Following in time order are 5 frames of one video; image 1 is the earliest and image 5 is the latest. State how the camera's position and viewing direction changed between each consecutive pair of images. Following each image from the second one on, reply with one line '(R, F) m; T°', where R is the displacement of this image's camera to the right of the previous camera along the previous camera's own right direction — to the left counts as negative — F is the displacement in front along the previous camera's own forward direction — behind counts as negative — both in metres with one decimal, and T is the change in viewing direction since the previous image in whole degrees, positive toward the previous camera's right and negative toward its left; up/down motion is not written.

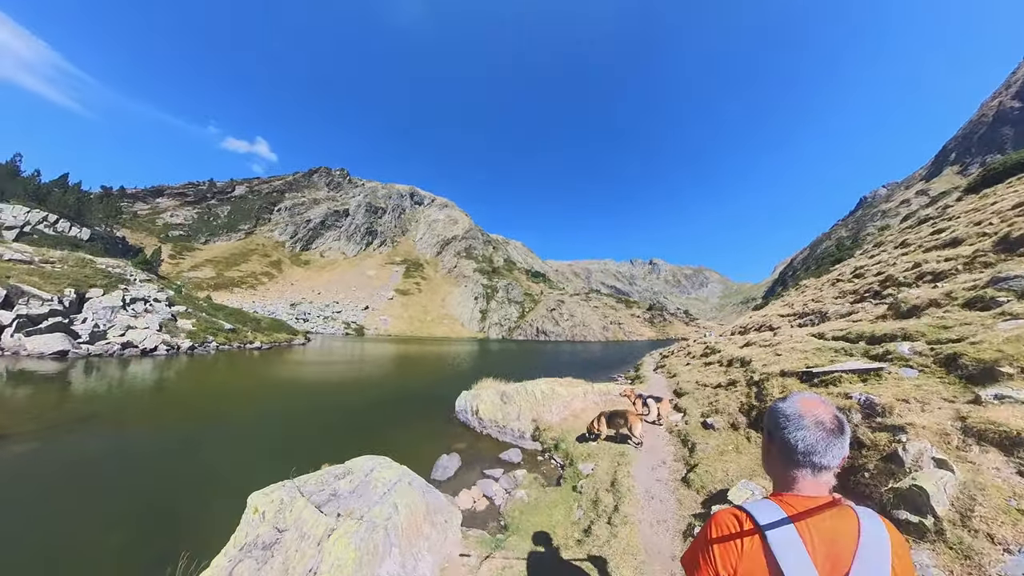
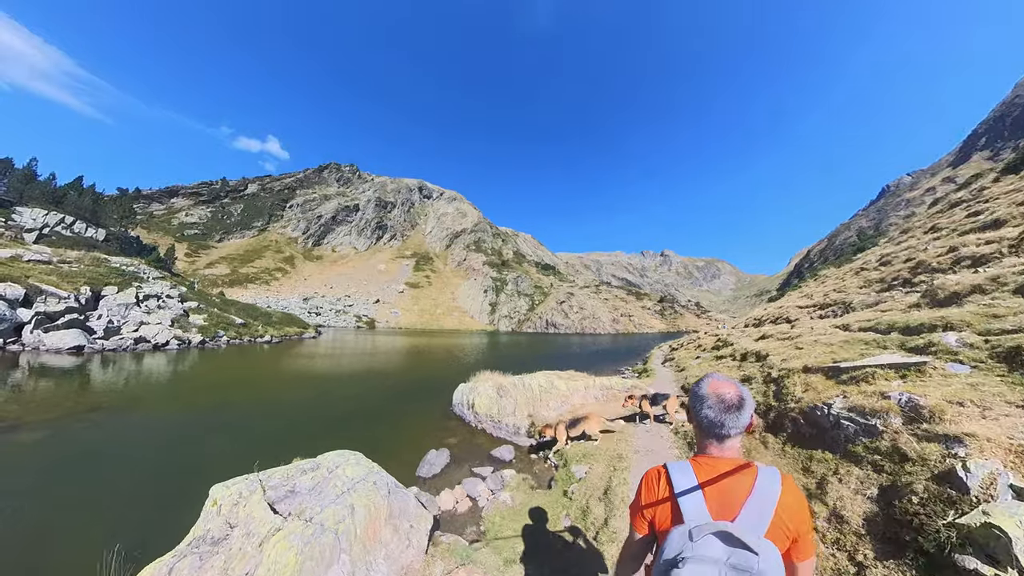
(+0.2, +0.4) m; -1°
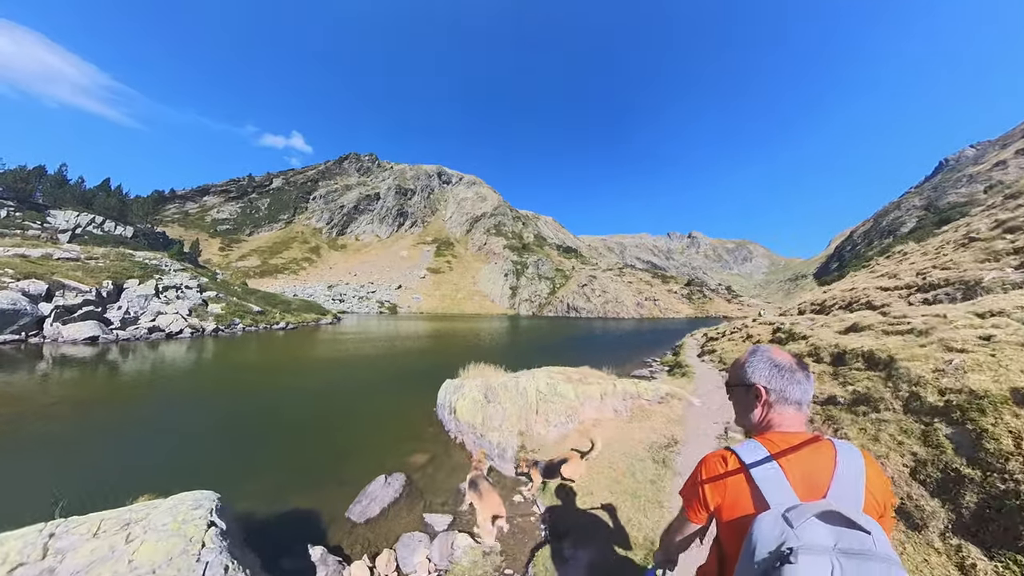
(+0.4, +1.8) m; -3°
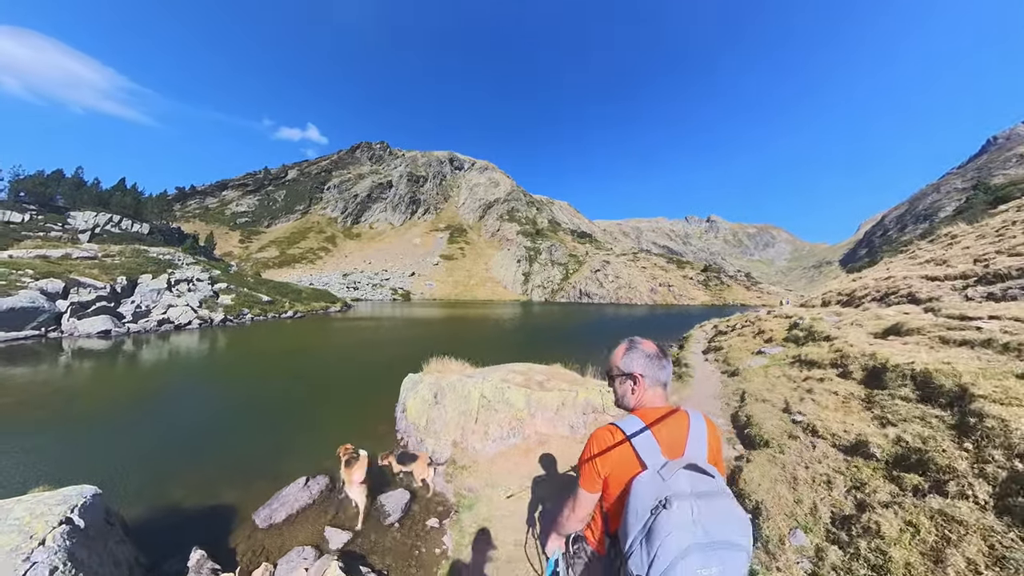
(+0.7, +1.0) m; -2°
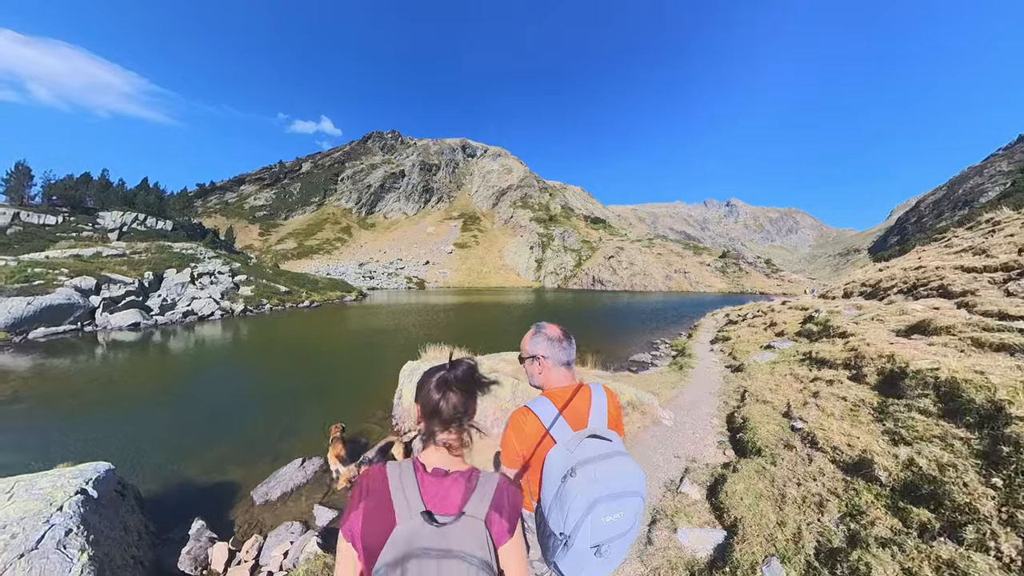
(0.0, +0.1) m; -2°
